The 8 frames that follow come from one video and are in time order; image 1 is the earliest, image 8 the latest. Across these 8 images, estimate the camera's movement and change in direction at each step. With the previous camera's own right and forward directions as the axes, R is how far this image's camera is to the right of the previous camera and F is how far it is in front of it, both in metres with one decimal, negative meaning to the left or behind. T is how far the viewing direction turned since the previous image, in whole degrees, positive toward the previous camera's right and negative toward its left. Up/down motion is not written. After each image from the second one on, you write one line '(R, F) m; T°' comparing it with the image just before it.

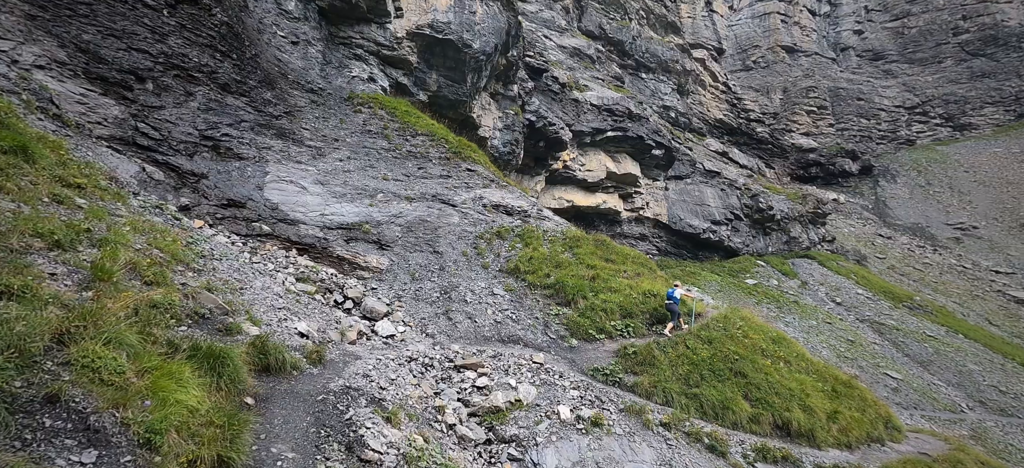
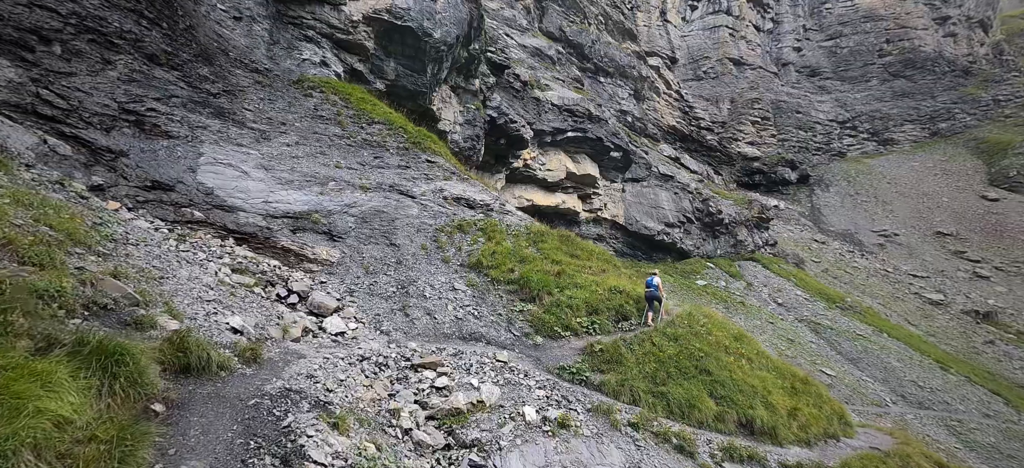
(-0.2, +0.7) m; +6°
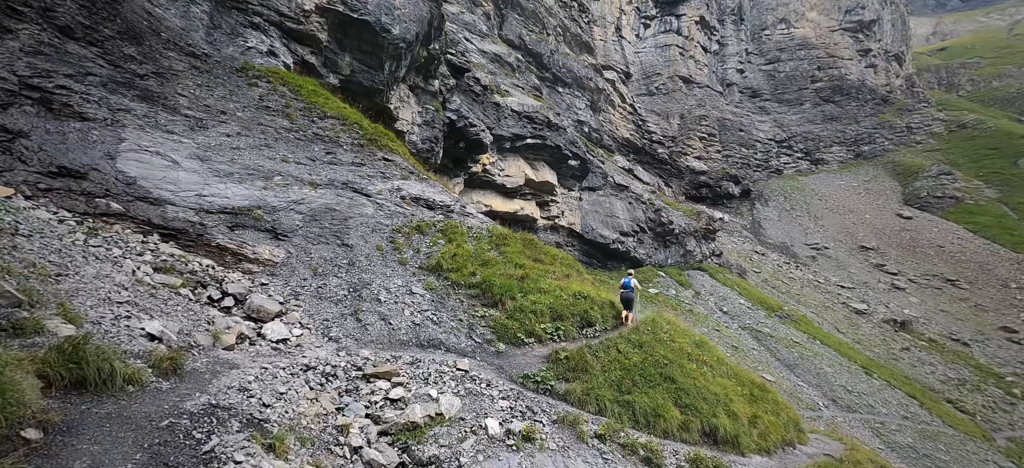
(-0.2, +0.5) m; +6°
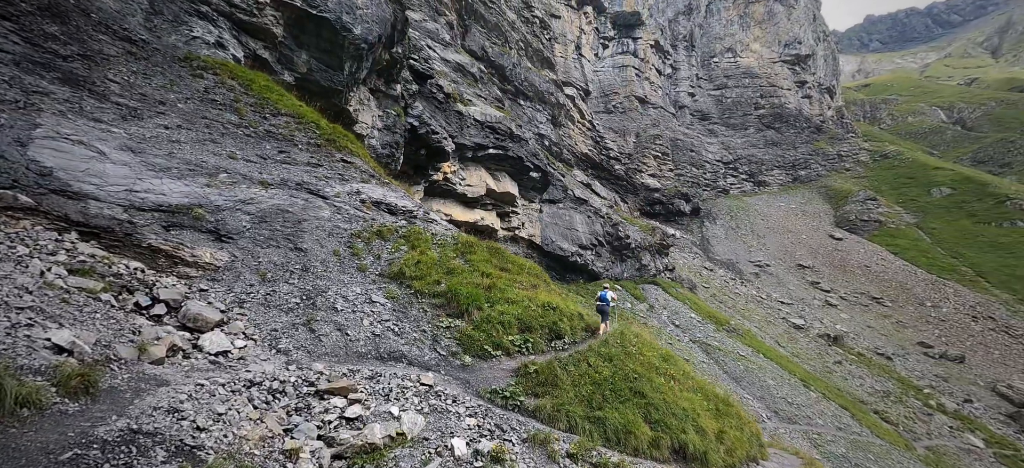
(-0.3, +0.4) m; +6°
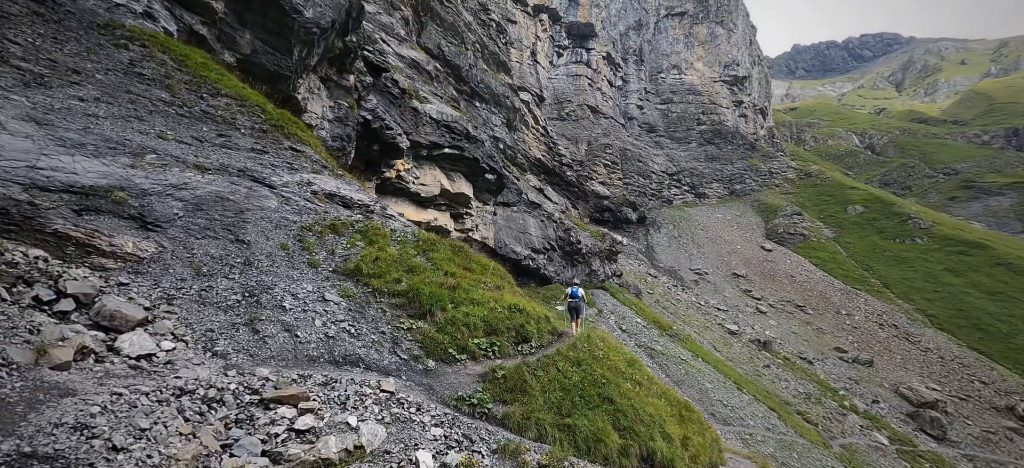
(-0.5, +0.5) m; +7°
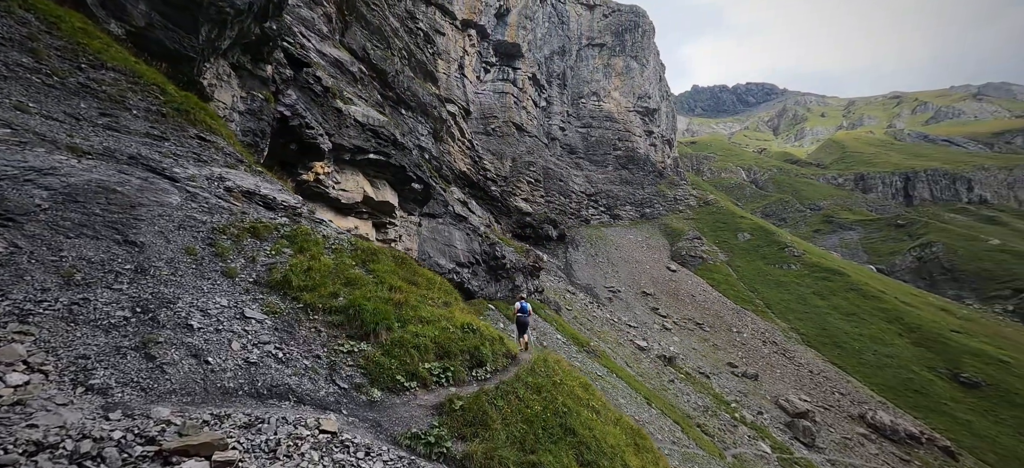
(-0.9, +0.8) m; +11°
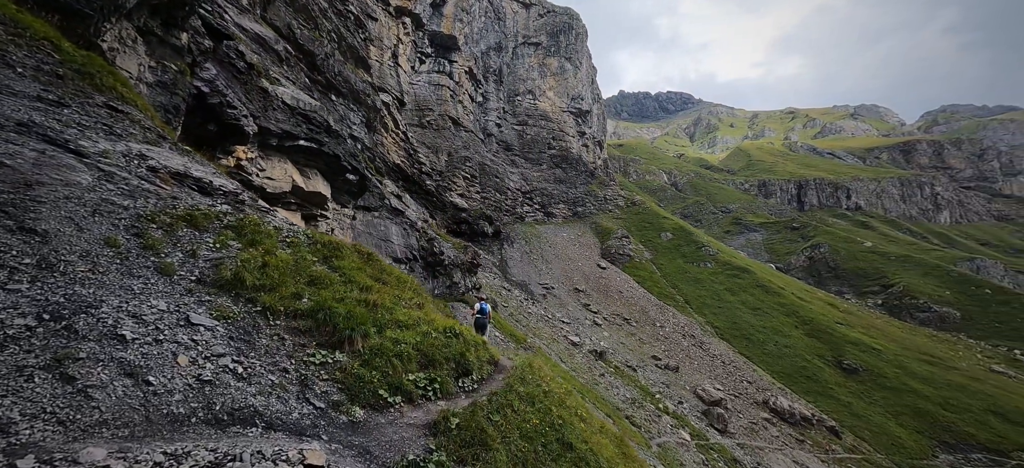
(-1.3, +0.8) m; +9°
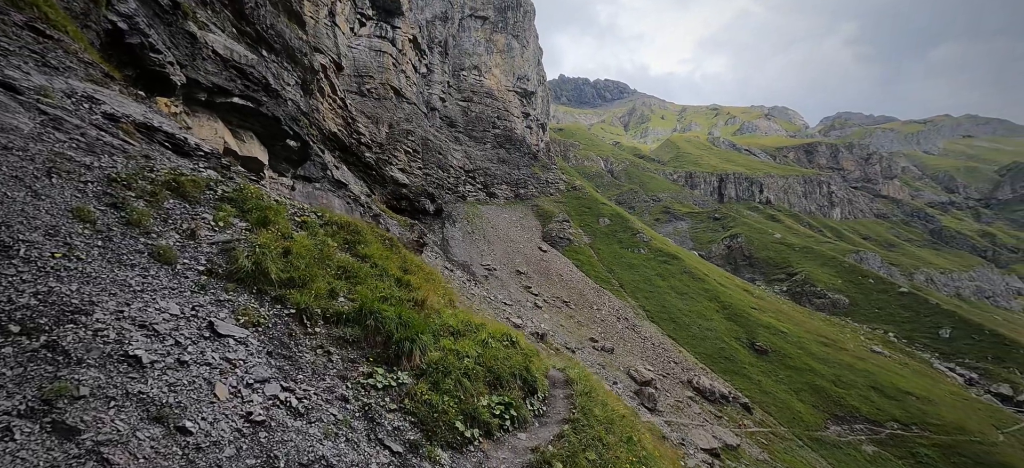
(-2.6, +1.5) m; +8°
